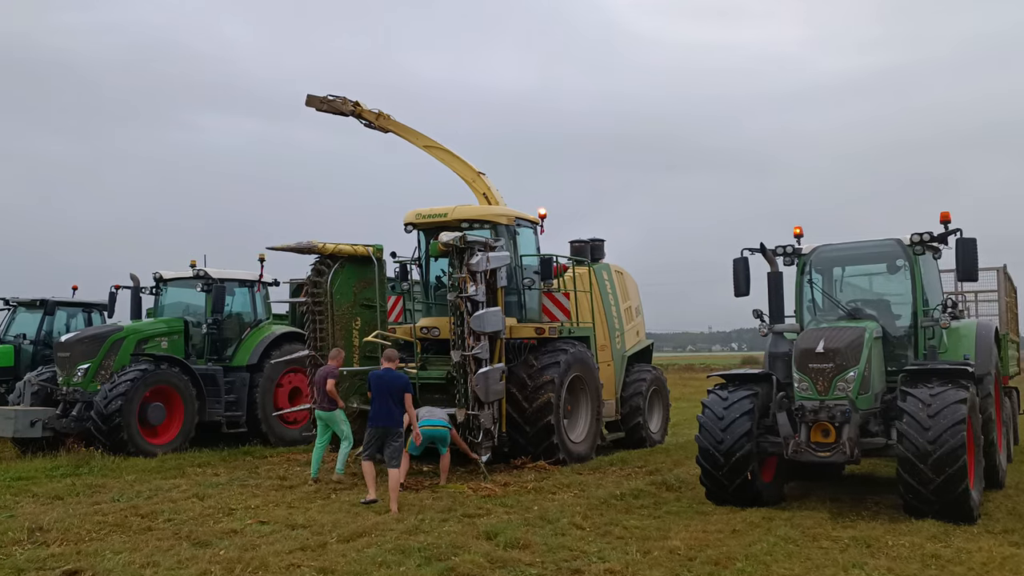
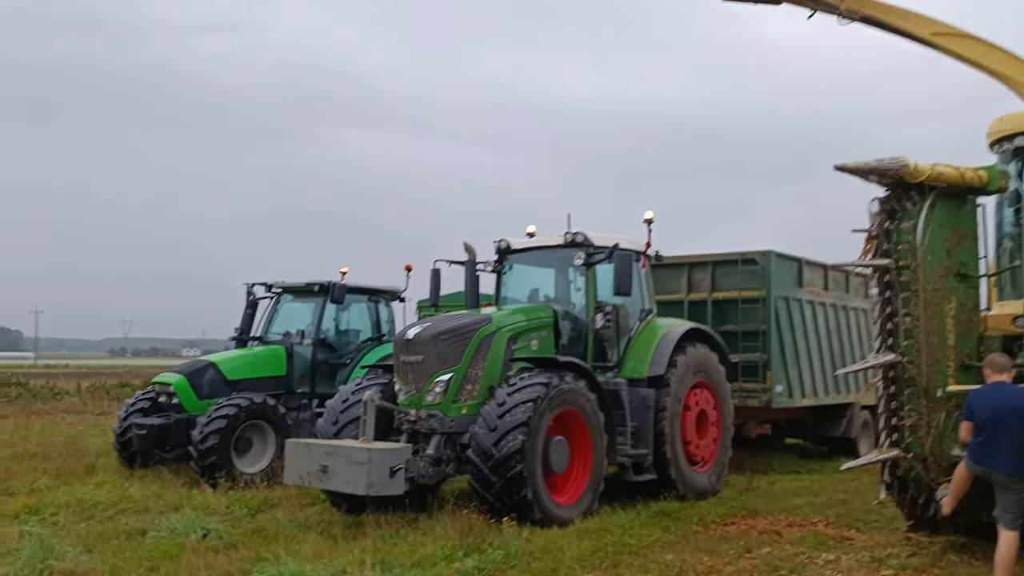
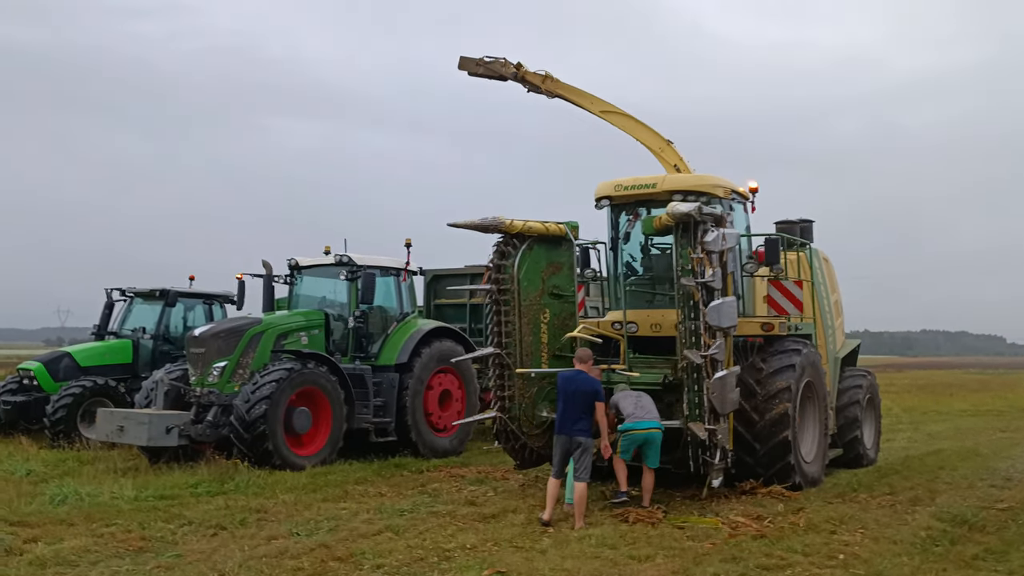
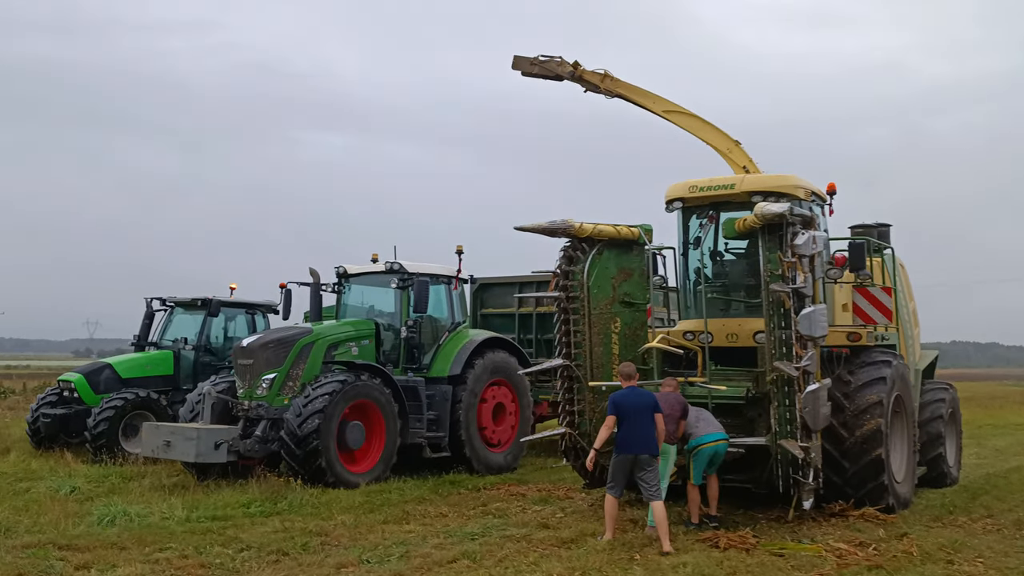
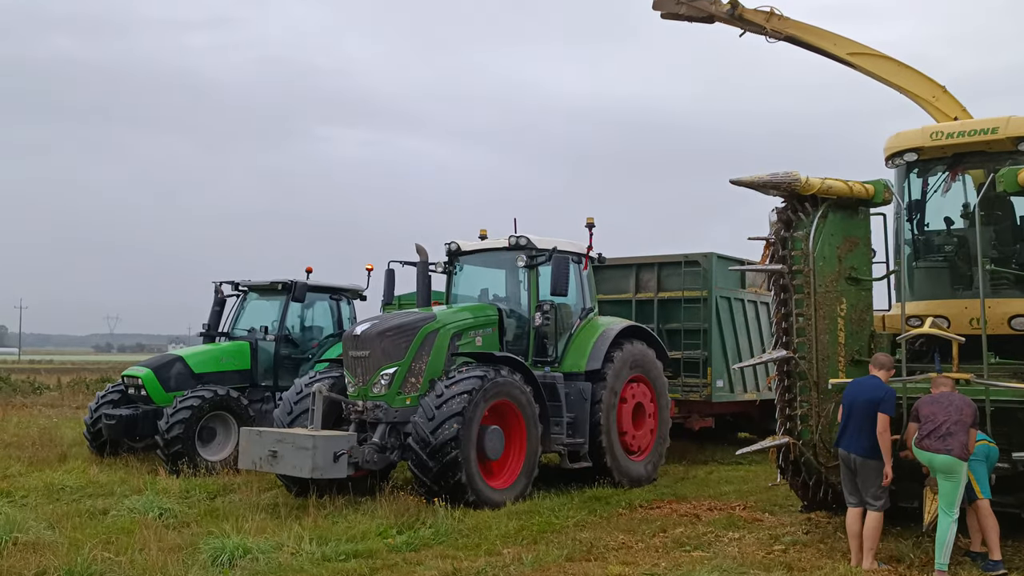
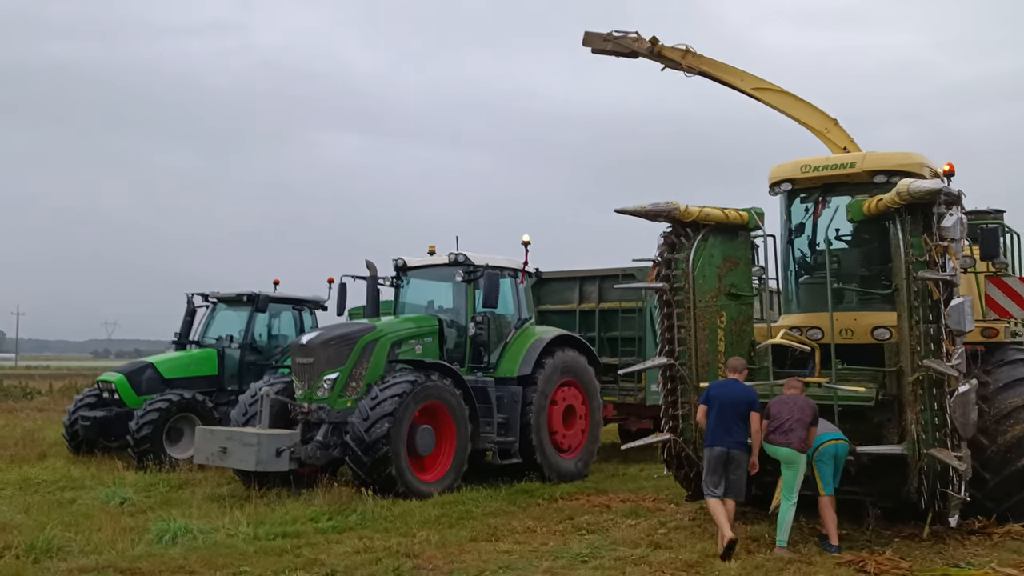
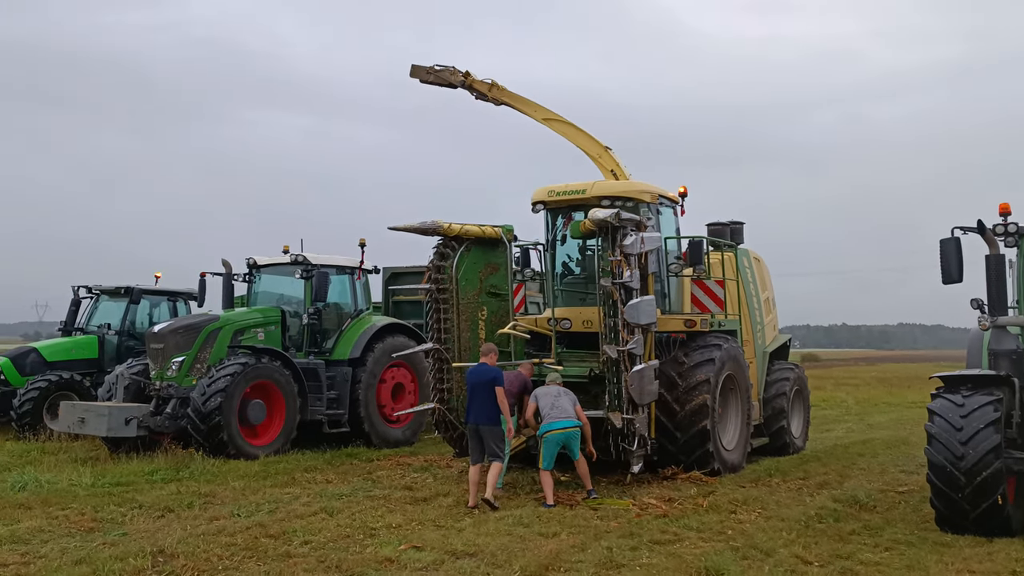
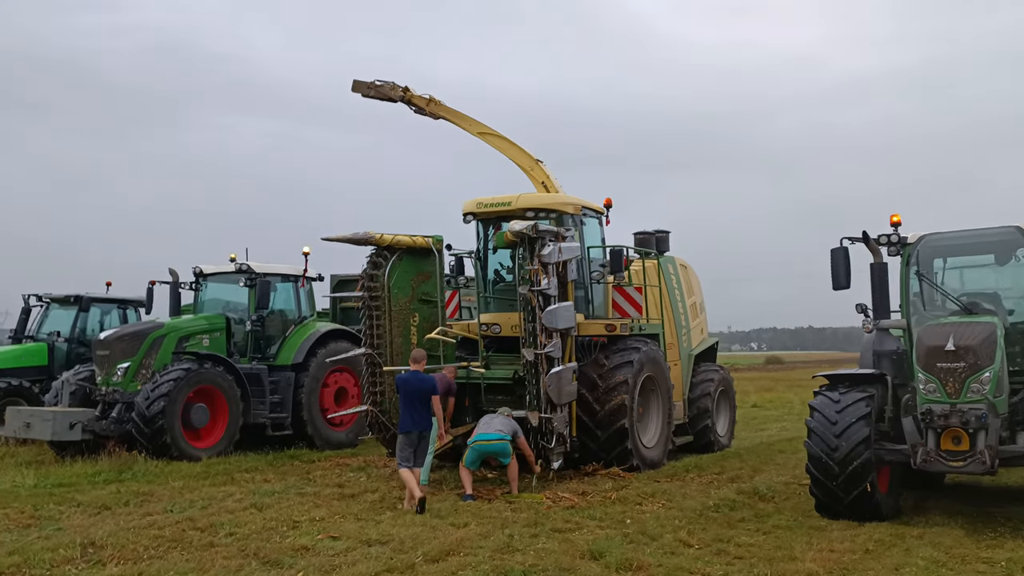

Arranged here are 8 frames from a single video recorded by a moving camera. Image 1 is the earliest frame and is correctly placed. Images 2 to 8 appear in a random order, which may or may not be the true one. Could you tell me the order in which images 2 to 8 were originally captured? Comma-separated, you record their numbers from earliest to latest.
8, 7, 3, 4, 6, 5, 2
